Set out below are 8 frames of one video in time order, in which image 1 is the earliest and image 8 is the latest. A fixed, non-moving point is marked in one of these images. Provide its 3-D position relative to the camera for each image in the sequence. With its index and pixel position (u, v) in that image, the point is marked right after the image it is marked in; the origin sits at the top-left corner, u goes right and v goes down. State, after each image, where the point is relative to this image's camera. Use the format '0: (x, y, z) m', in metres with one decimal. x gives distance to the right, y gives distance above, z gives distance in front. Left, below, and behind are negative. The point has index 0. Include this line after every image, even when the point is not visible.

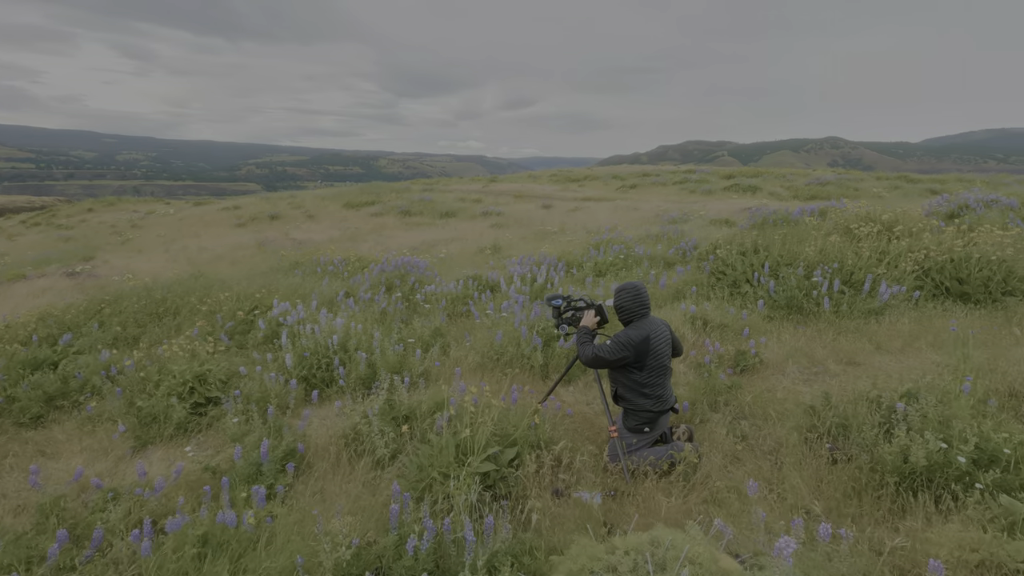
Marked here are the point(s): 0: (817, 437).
0: (+2.4, -1.2, +4.1) m
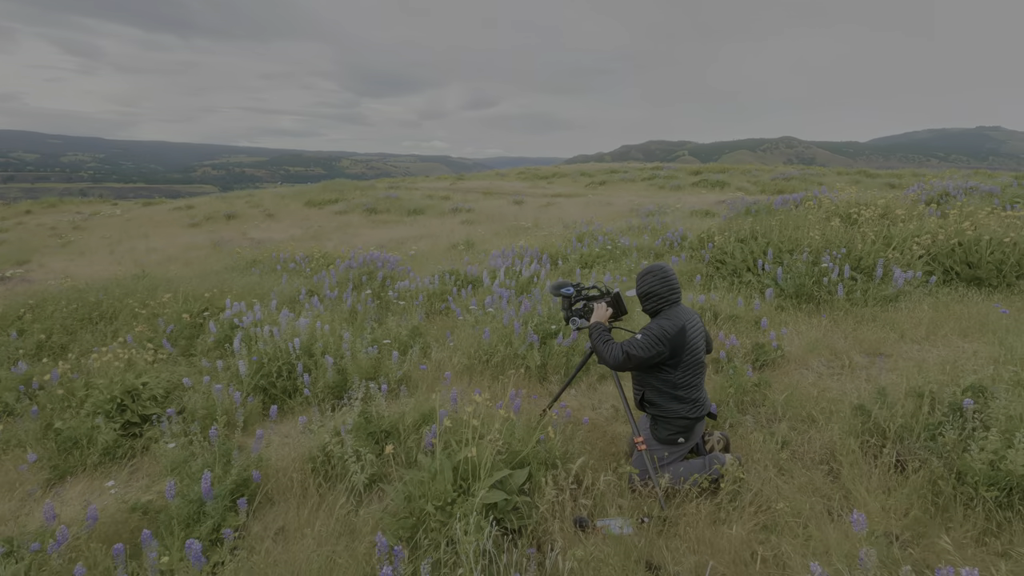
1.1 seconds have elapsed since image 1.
0: (+2.4, -1.0, +3.5) m
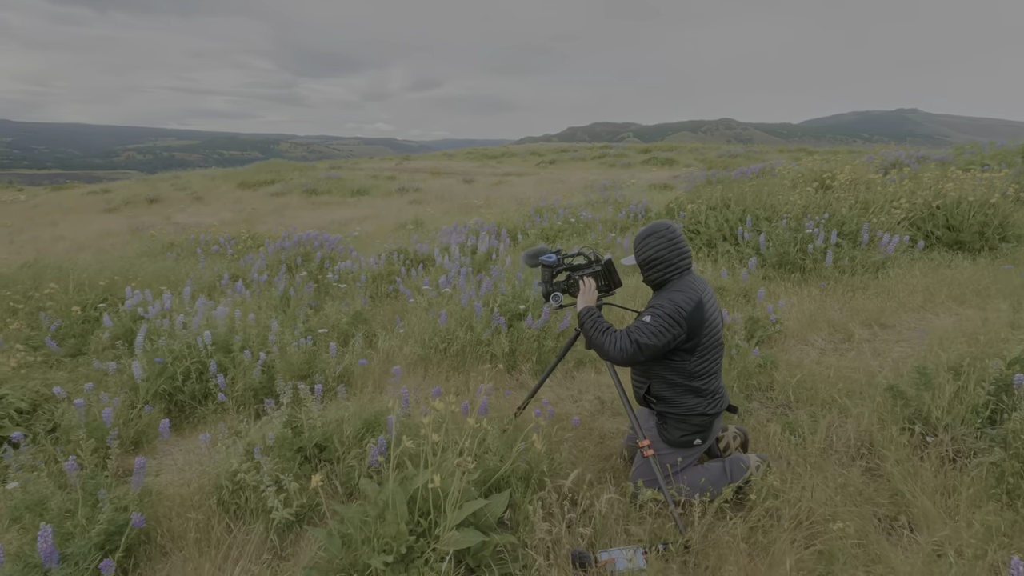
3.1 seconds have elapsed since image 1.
0: (+2.3, -0.8, +2.9) m
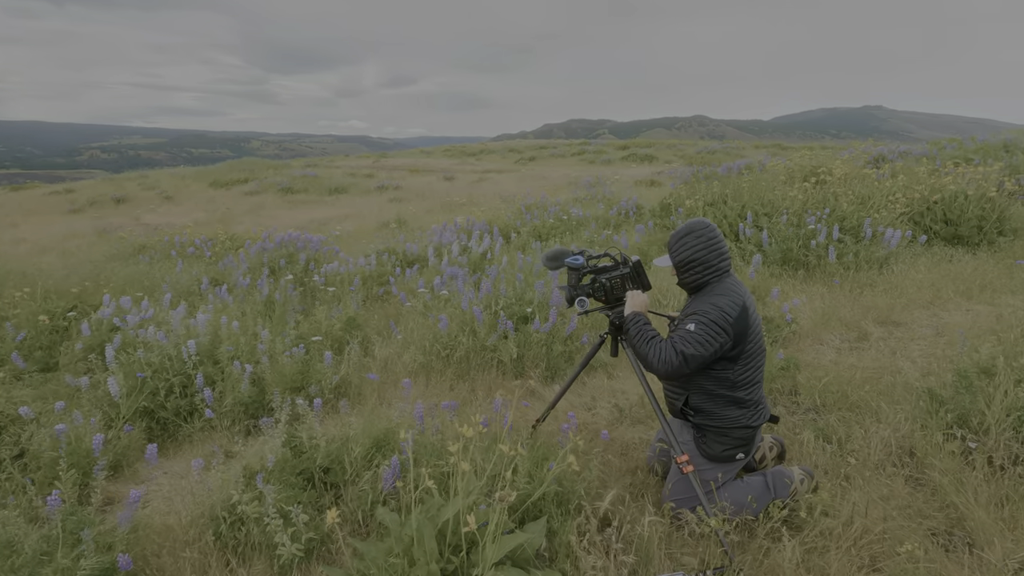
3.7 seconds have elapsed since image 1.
0: (+2.4, -0.8, +2.8) m
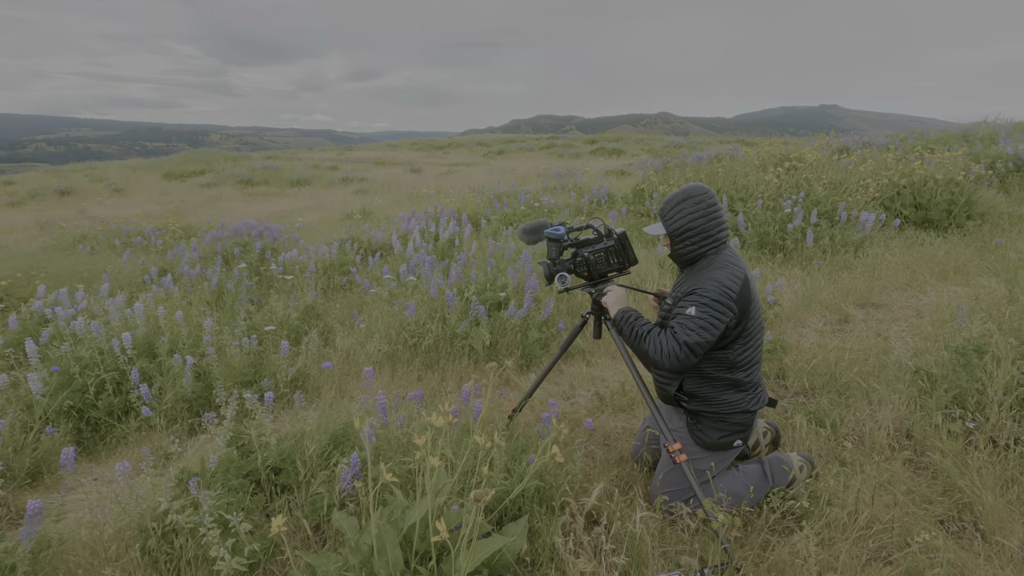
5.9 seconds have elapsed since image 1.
0: (+2.3, -0.7, +2.7) m
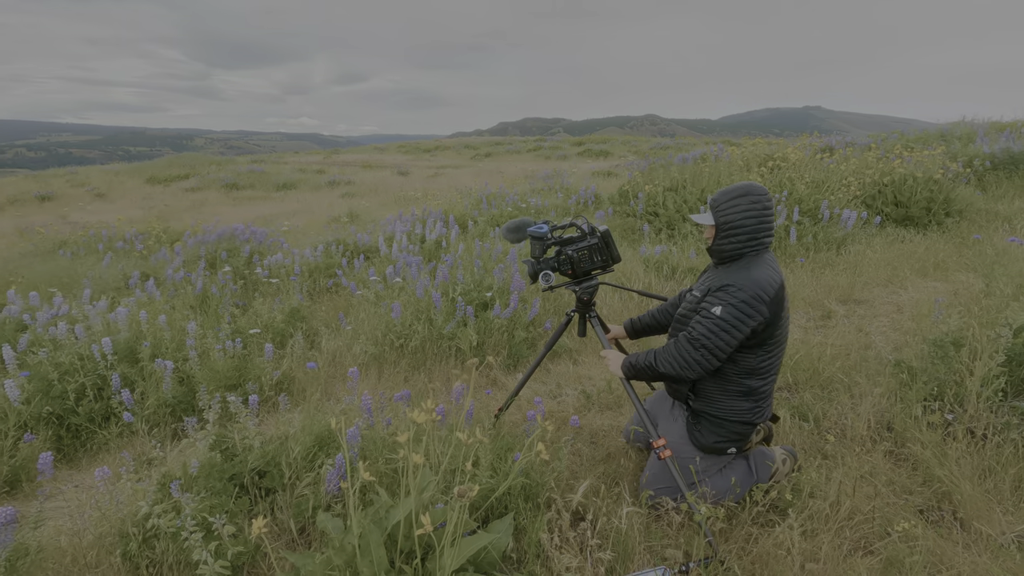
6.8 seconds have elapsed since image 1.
0: (+2.2, -0.6, +2.7) m
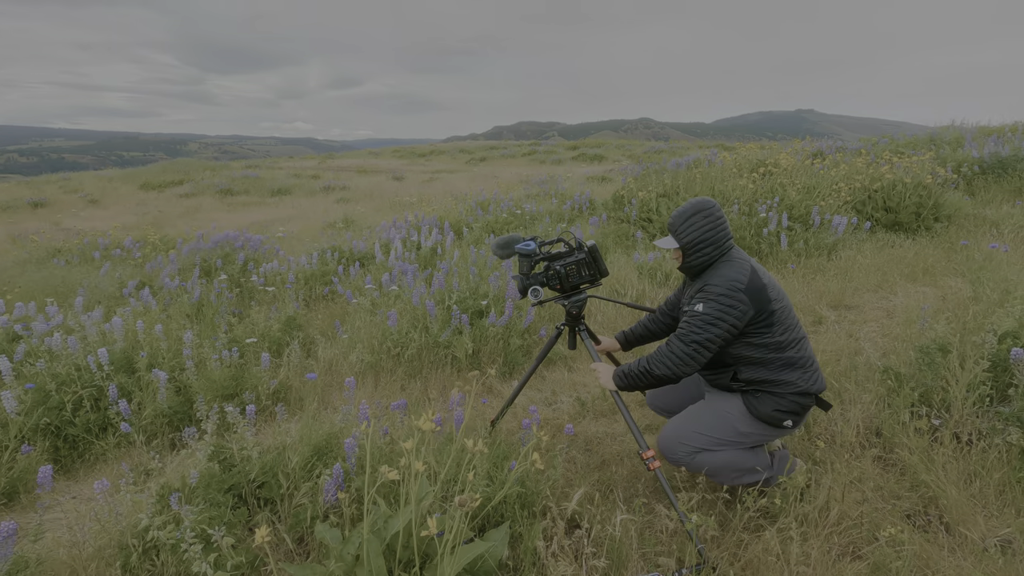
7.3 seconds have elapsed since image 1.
0: (+2.2, -0.7, +2.8) m
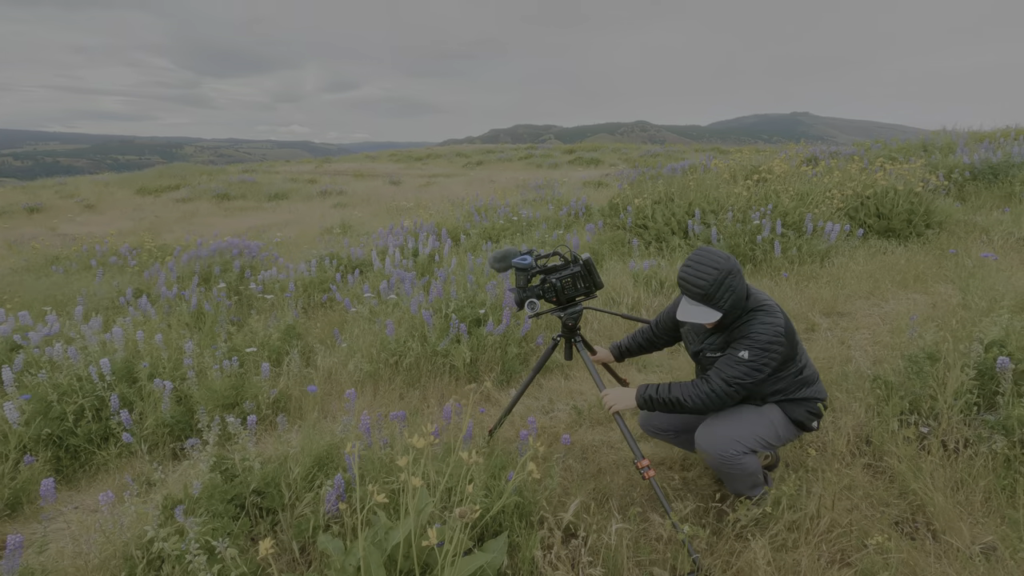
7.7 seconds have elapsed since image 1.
0: (+2.2, -0.7, +2.8) m
